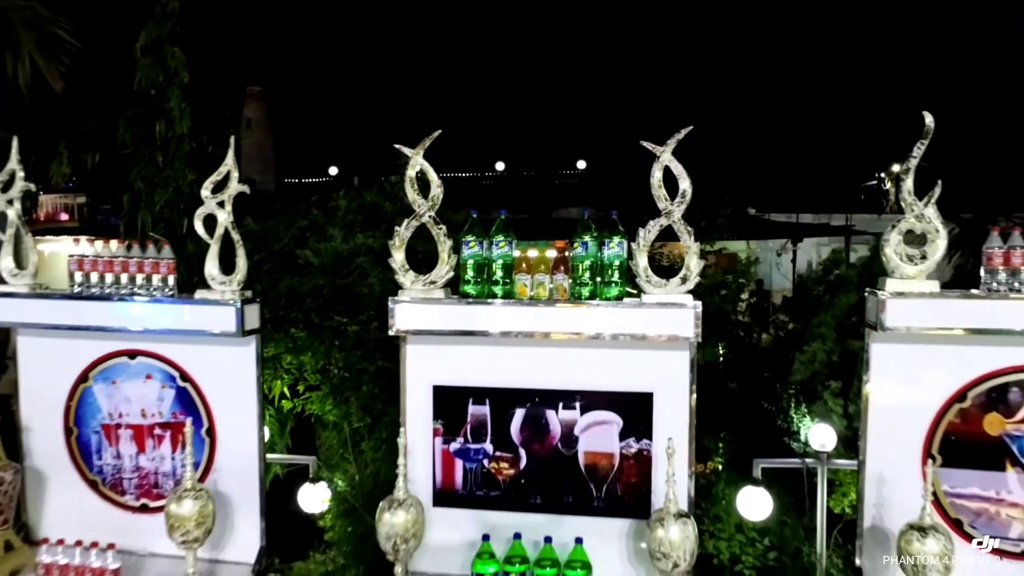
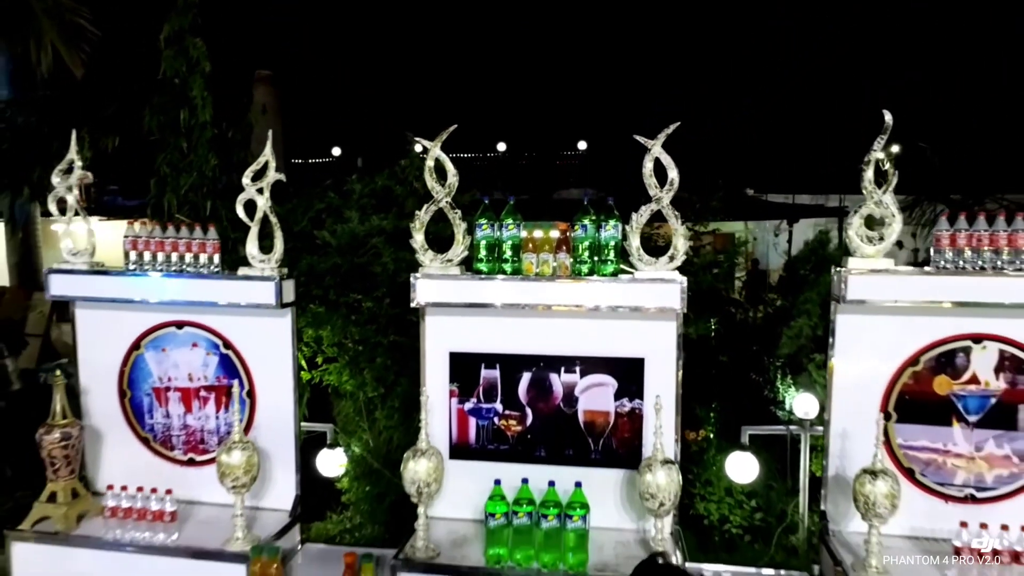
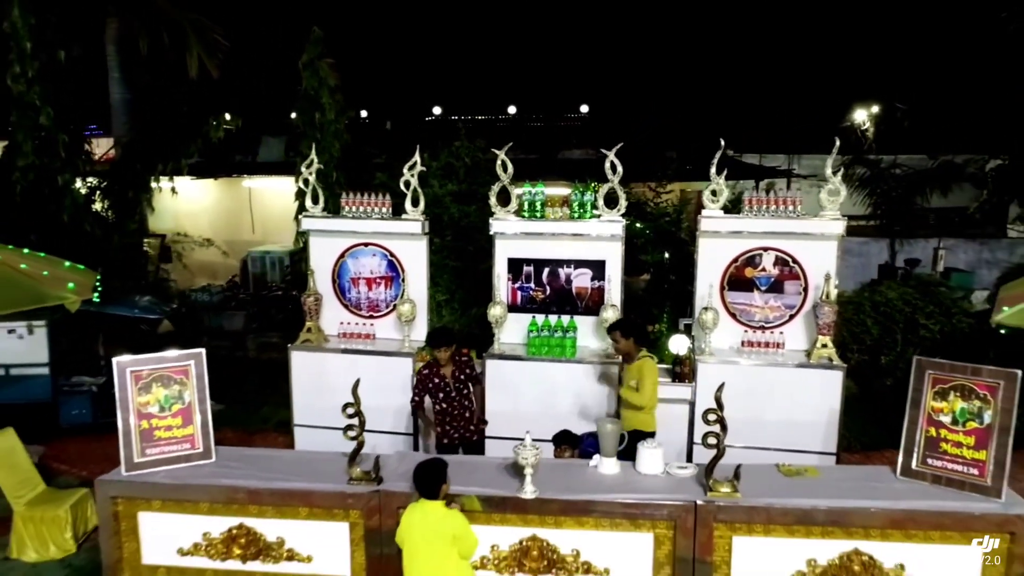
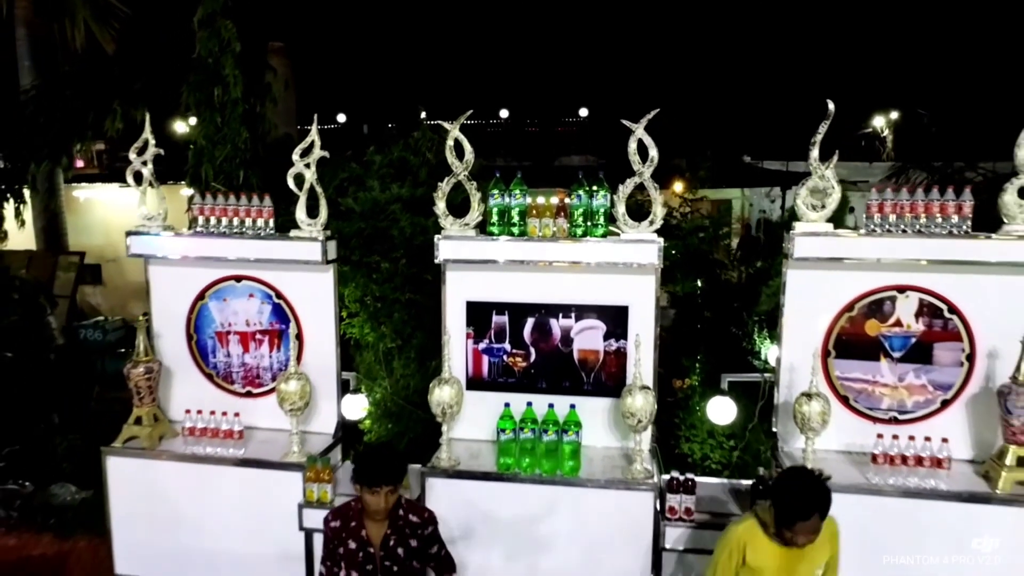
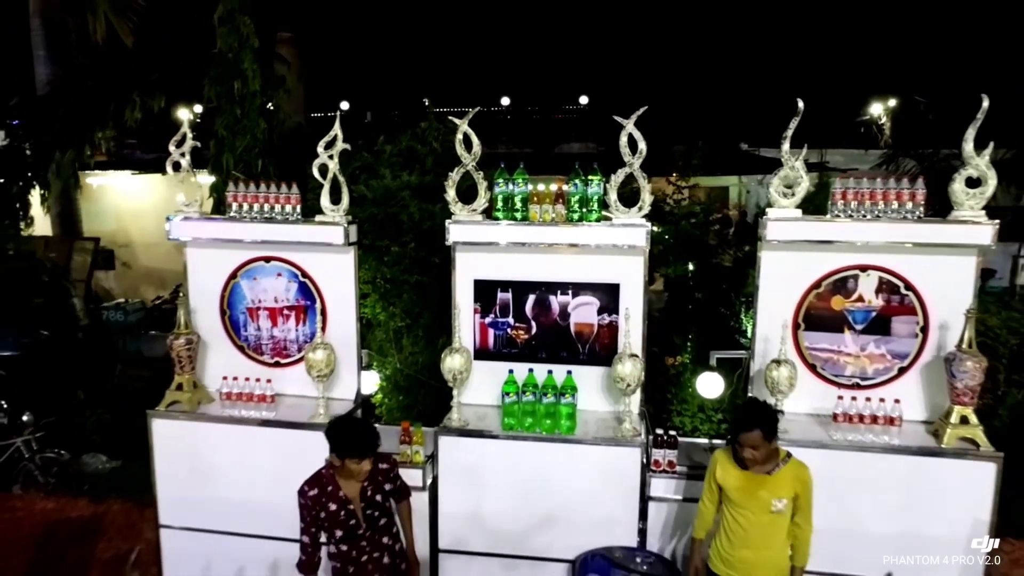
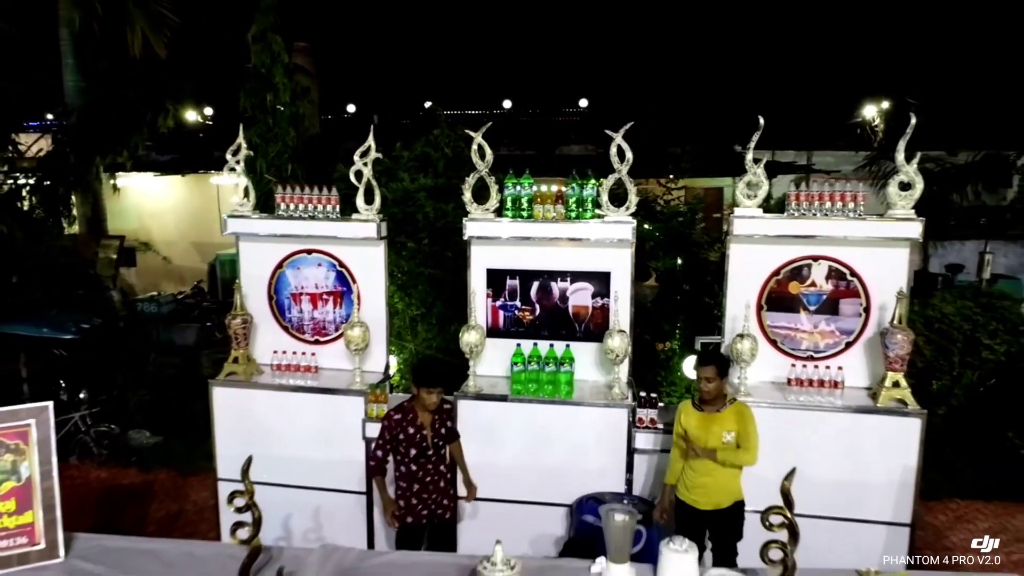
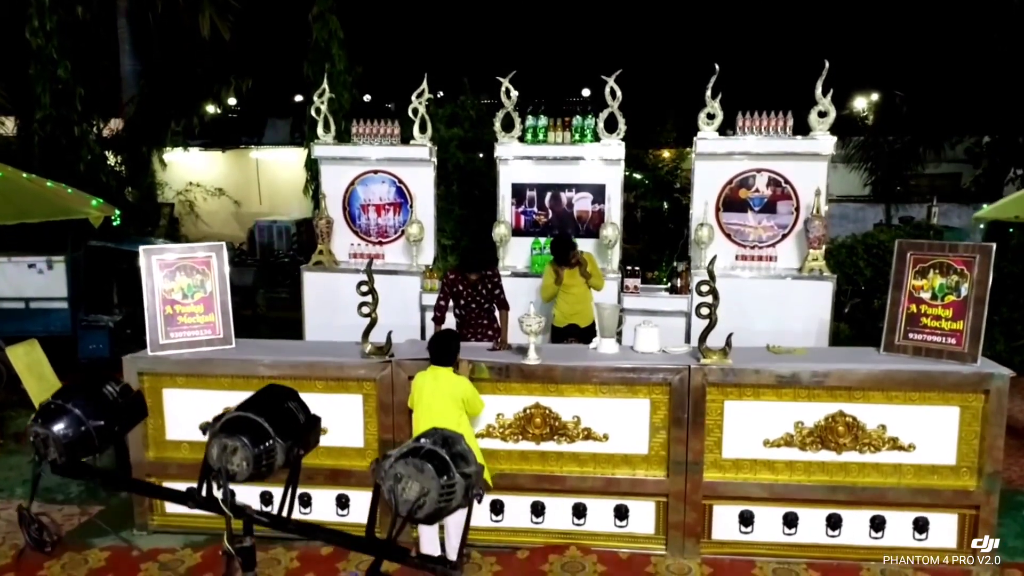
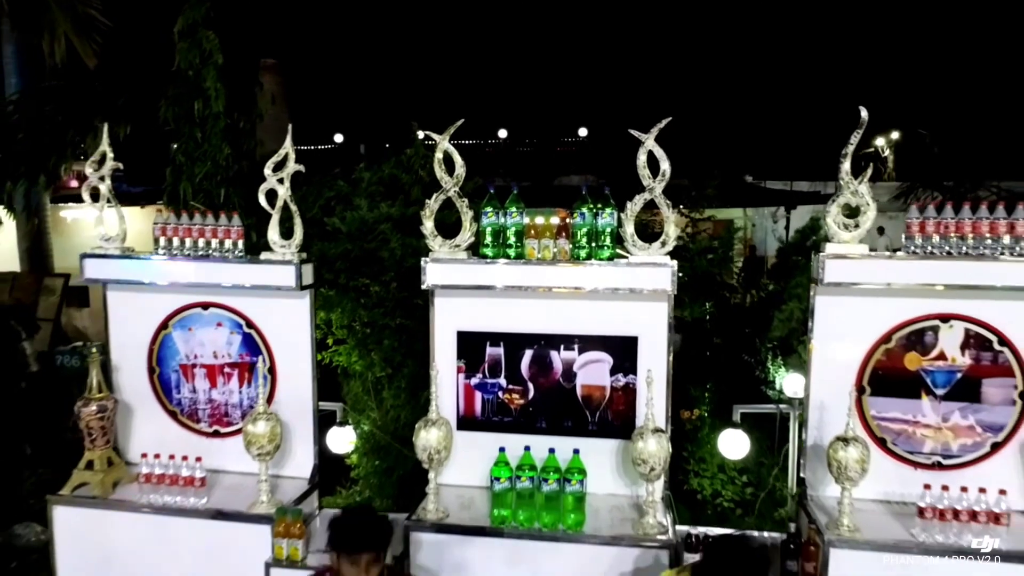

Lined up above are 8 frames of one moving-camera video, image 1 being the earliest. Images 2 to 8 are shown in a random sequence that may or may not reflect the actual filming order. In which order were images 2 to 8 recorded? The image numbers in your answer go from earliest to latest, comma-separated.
2, 8, 4, 5, 6, 3, 7
